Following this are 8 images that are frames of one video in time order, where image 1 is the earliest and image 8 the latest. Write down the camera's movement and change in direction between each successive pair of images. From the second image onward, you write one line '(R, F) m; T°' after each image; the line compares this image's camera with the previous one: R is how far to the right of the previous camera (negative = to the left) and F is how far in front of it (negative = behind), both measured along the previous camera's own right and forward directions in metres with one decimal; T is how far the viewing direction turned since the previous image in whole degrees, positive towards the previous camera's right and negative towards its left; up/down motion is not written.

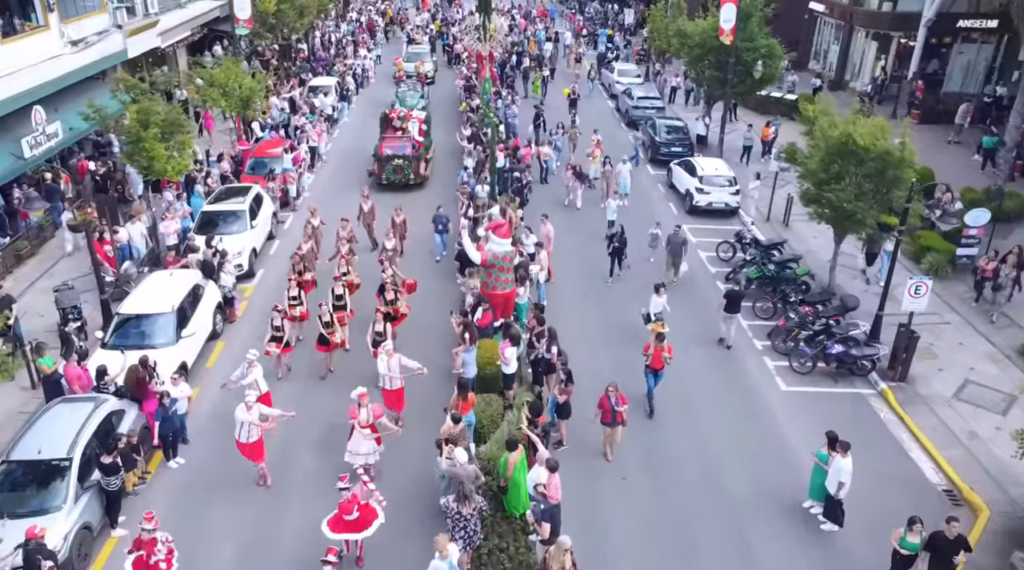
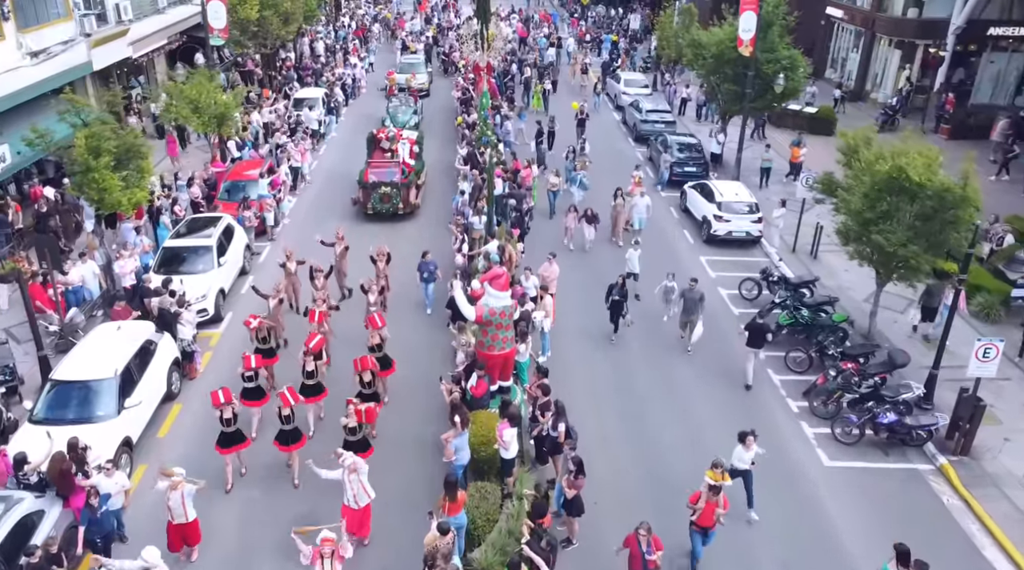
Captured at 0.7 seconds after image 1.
(0.0, +2.2) m; 0°
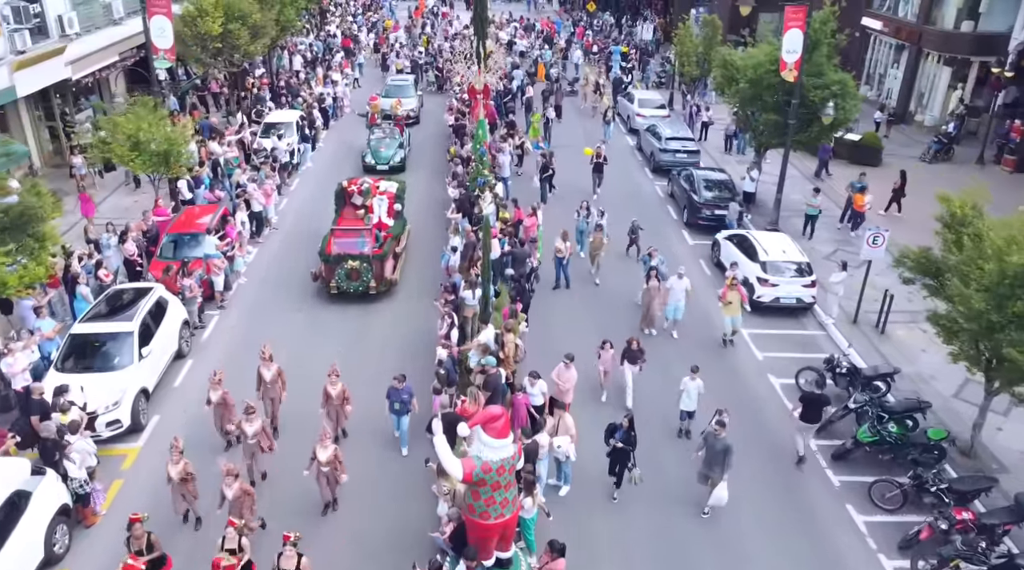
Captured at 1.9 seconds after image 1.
(0.0, +3.8) m; 0°
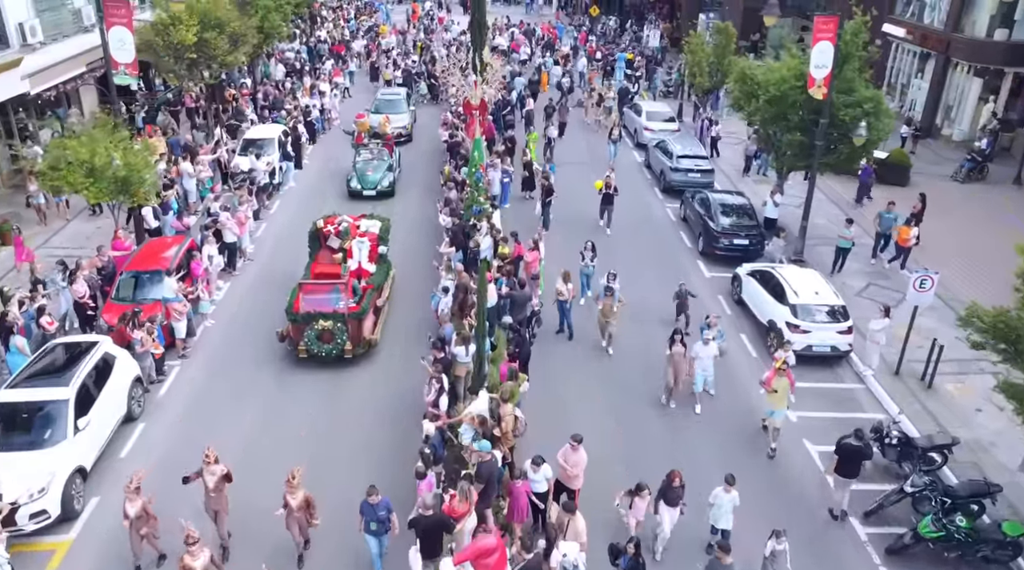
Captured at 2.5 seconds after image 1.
(0.0, +2.0) m; 0°
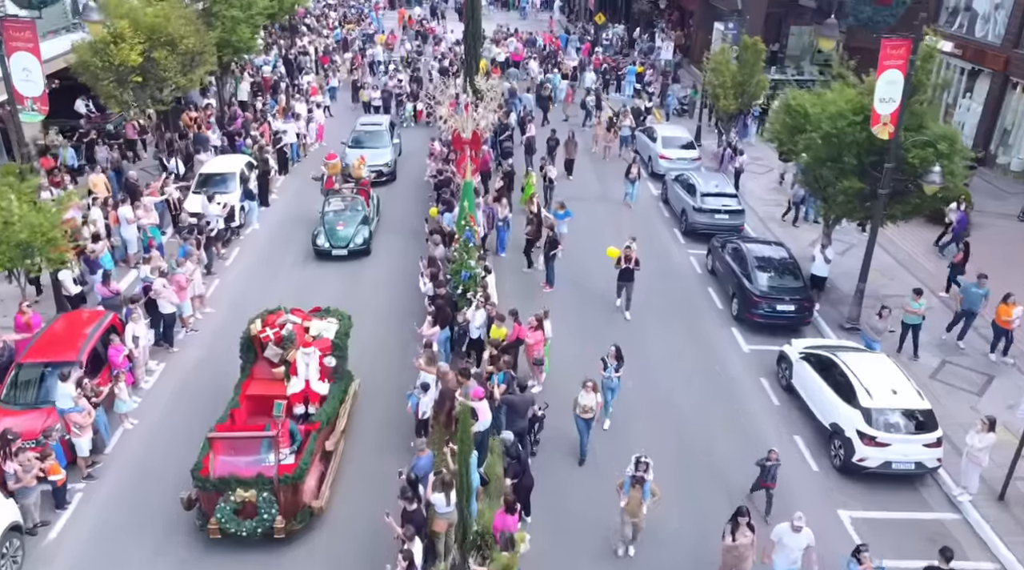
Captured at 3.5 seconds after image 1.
(0.0, +3.4) m; 0°
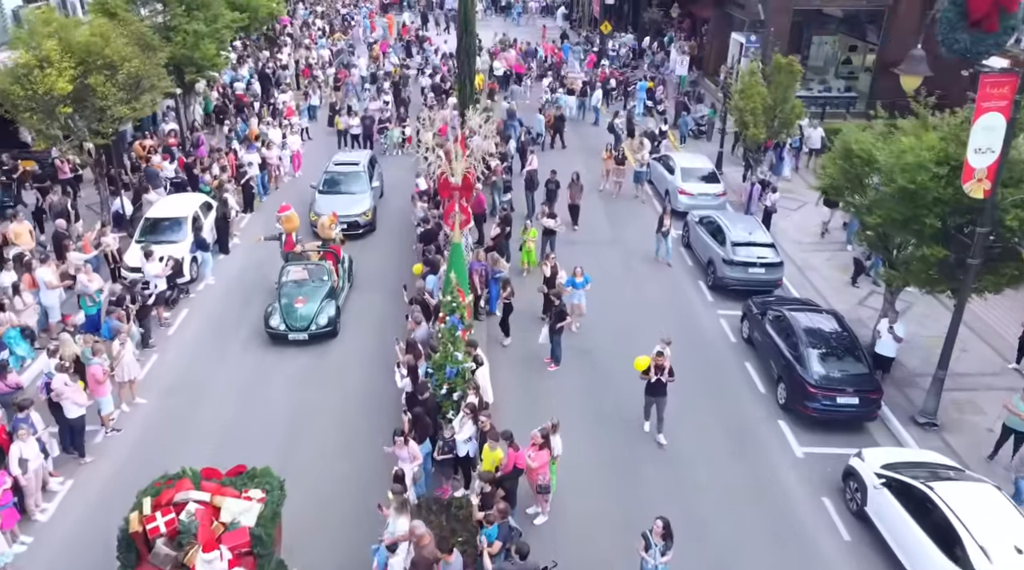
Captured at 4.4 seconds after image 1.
(0.0, +3.2) m; 0°
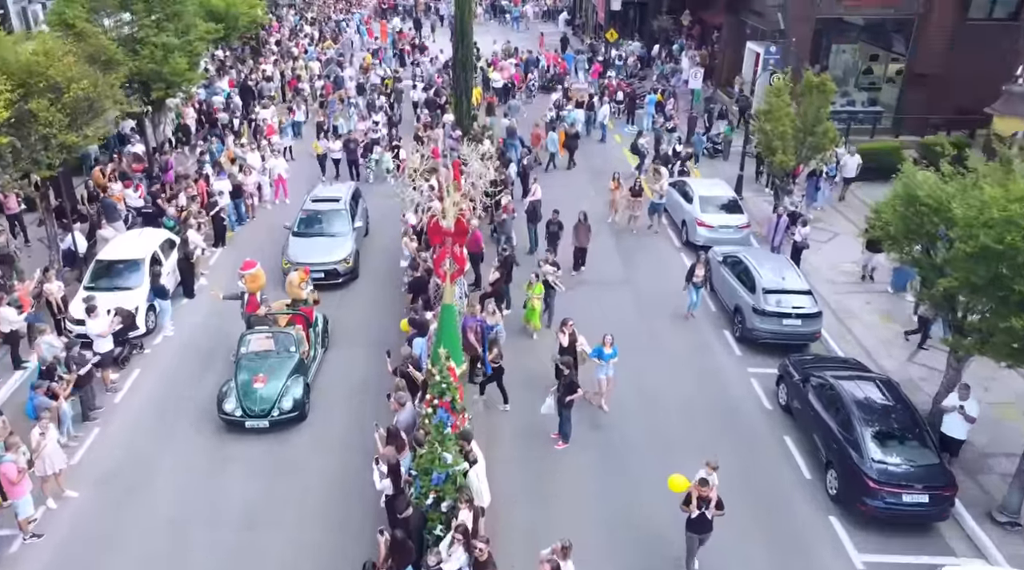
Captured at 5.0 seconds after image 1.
(0.0, +2.3) m; 0°
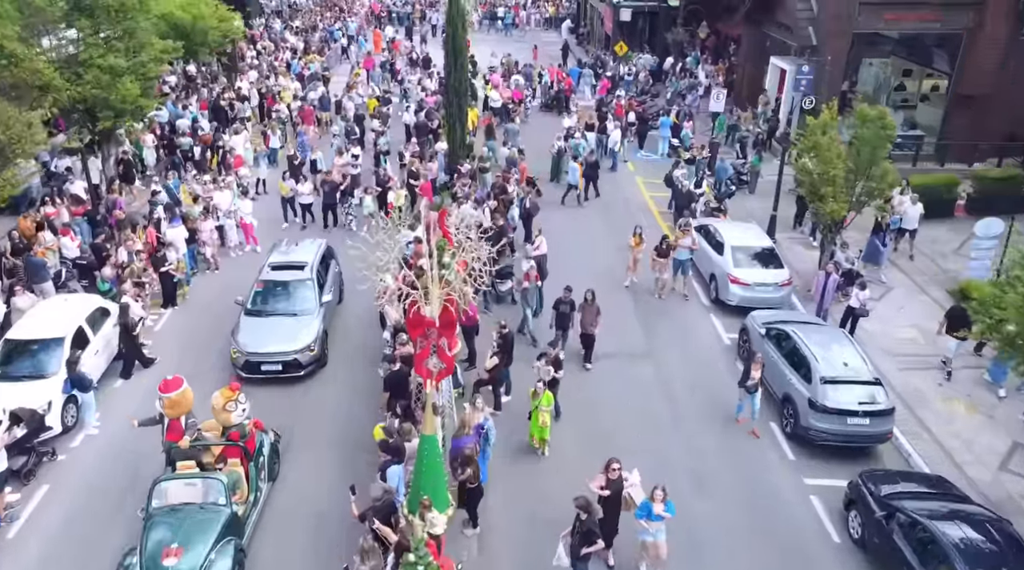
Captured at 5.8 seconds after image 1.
(0.0, +3.0) m; 0°
